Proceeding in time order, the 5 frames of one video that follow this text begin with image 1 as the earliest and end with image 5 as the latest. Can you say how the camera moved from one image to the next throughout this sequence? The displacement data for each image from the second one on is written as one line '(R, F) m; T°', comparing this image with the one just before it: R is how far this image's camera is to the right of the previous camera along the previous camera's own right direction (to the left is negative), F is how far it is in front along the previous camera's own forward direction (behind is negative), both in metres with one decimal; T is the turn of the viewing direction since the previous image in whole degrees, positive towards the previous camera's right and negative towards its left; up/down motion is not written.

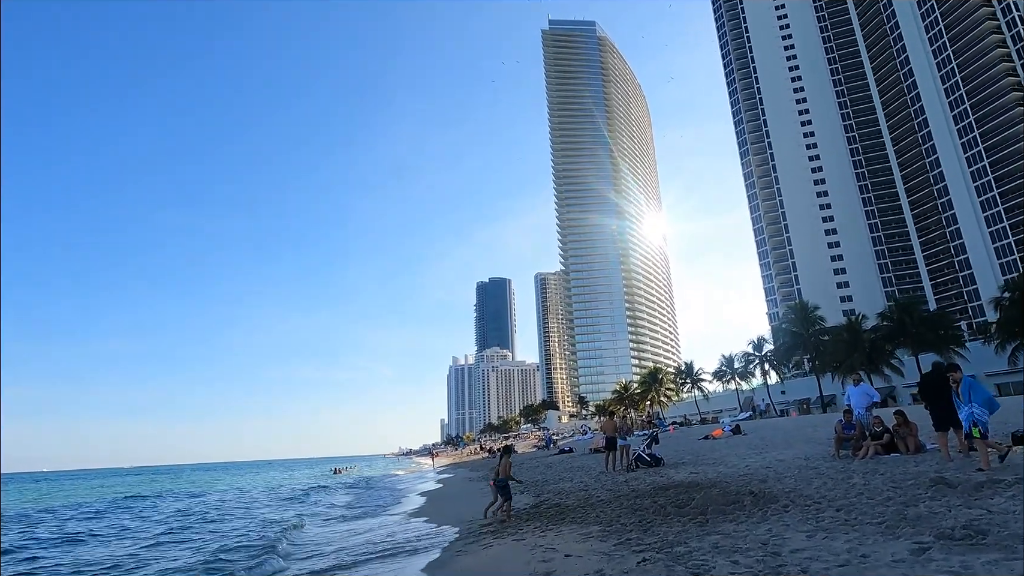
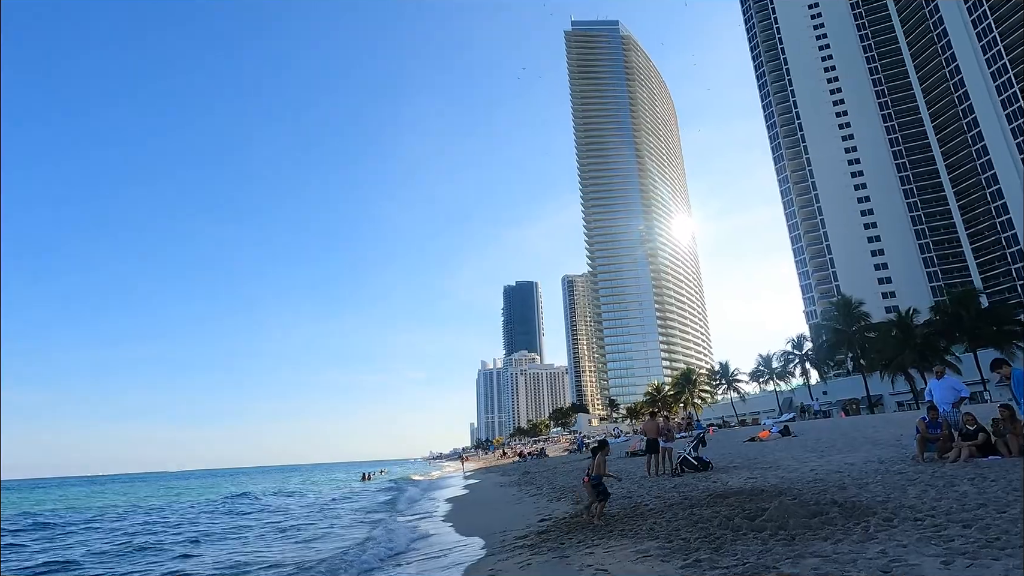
(-0.1, +0.8) m; -3°
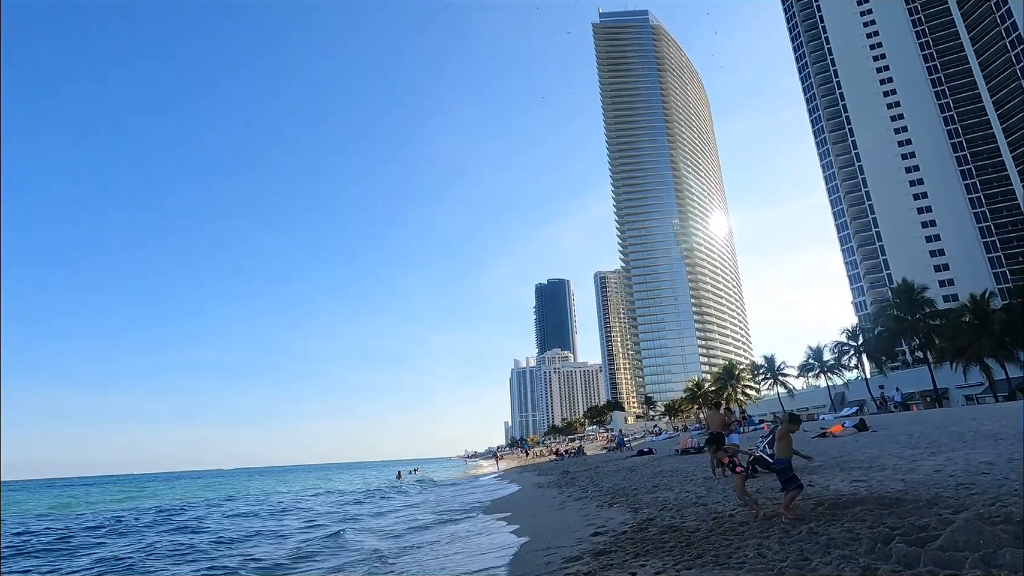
(-0.1, +1.6) m; -3°
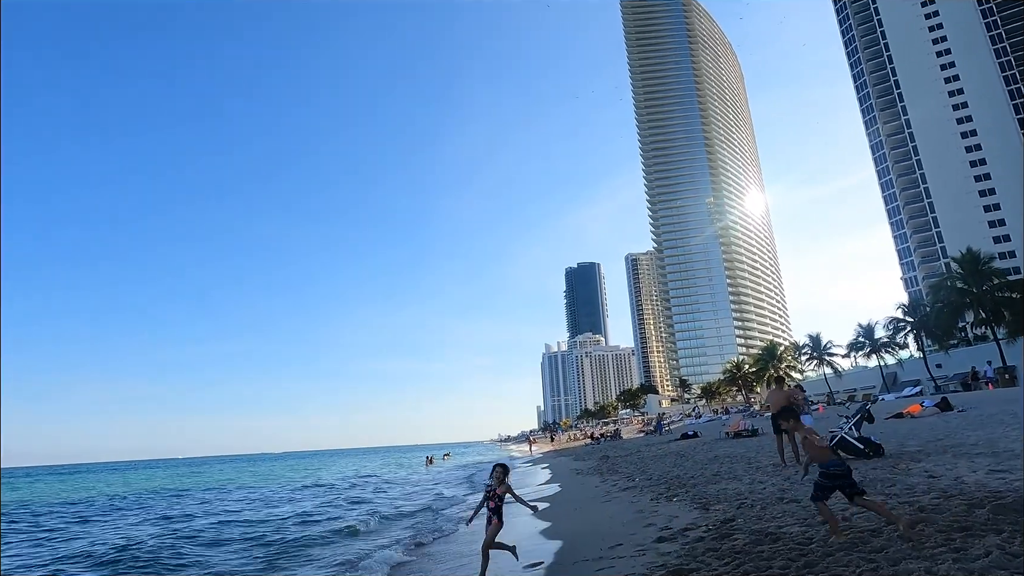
(-0.1, +1.4) m; -3°
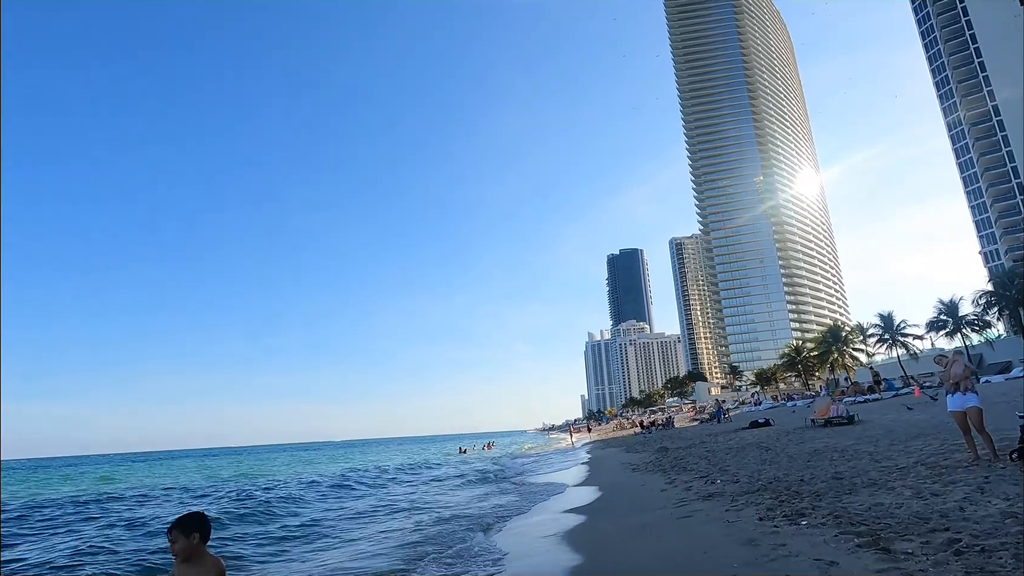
(+0.1, +2.4) m; -4°
